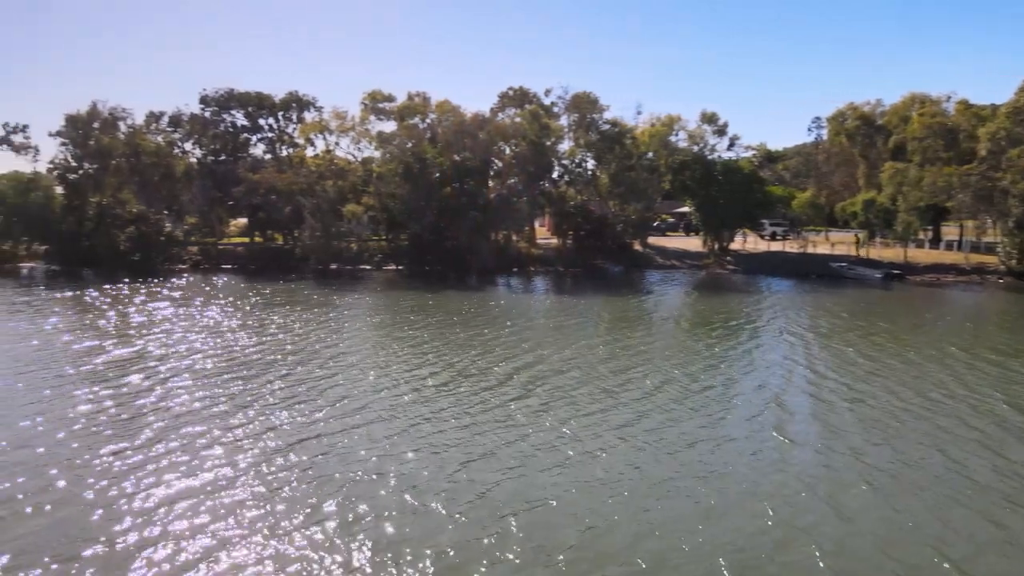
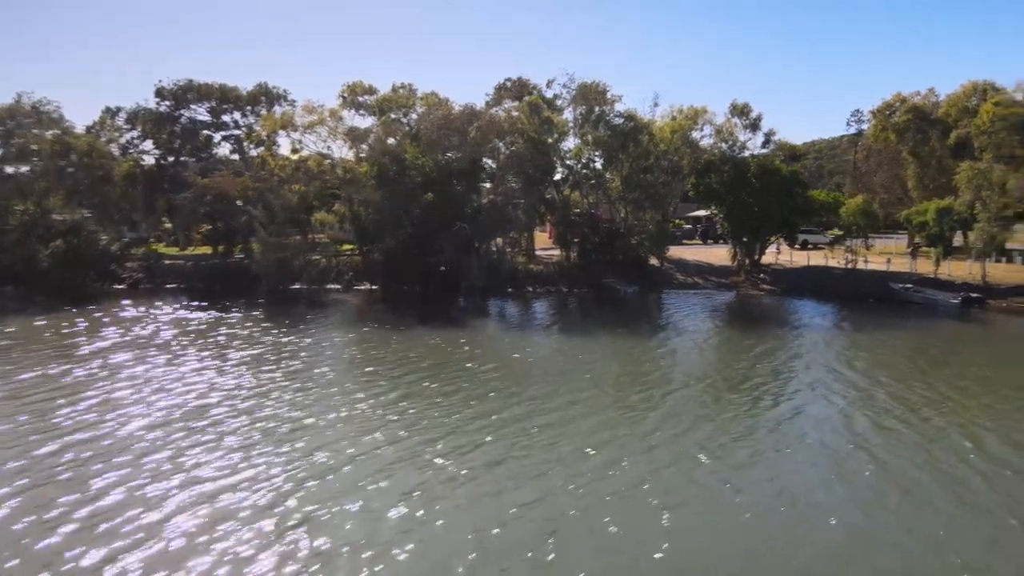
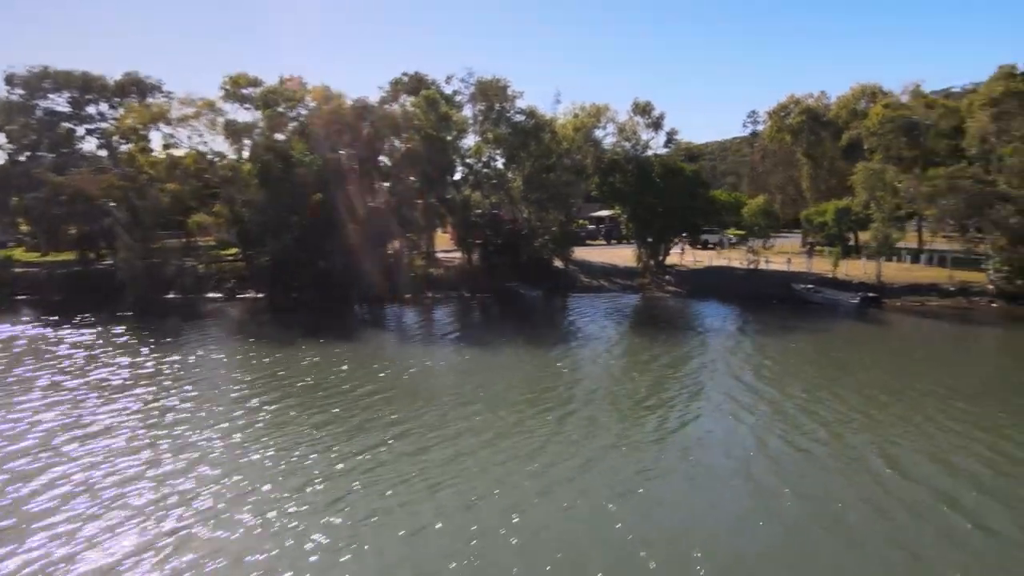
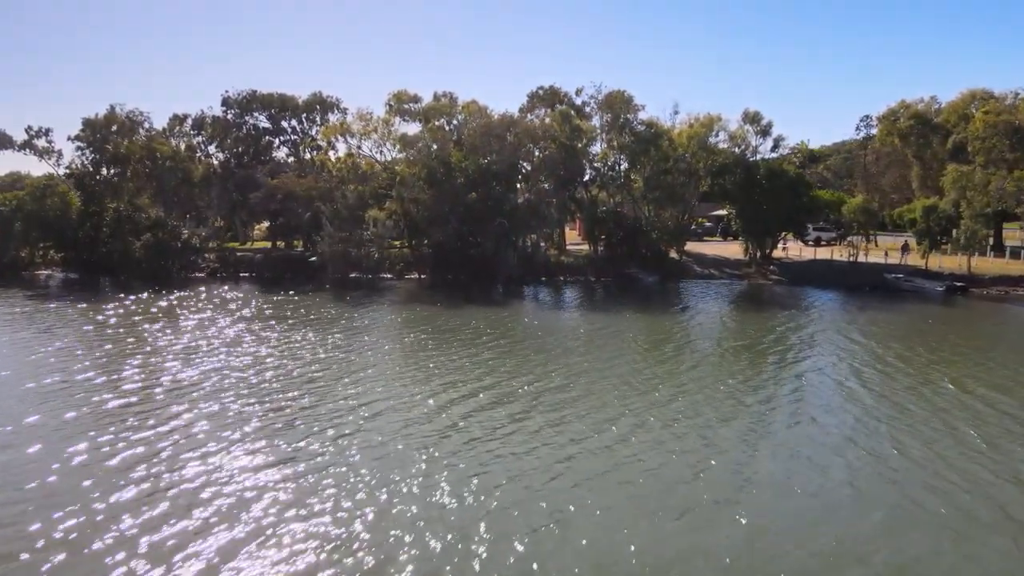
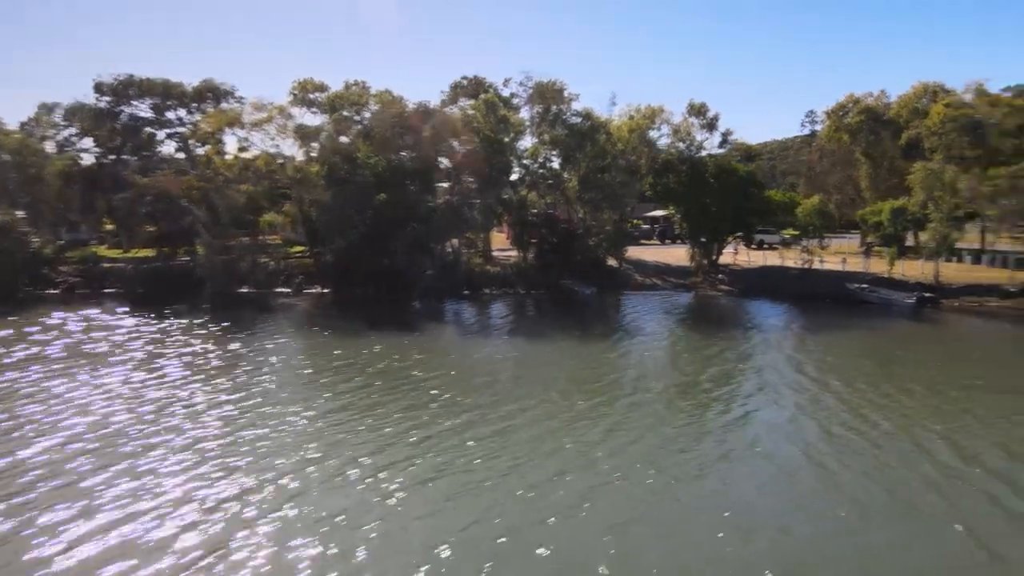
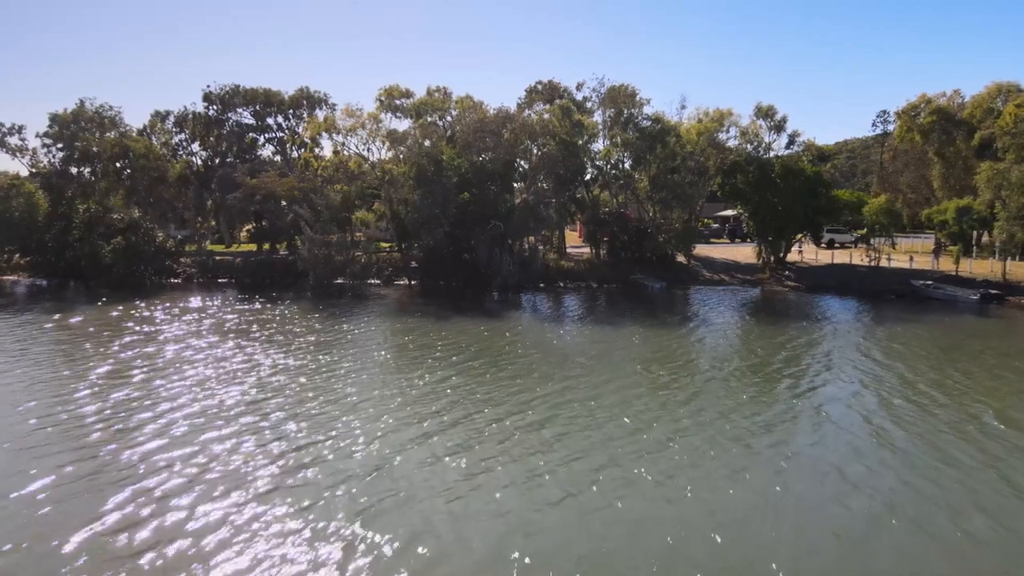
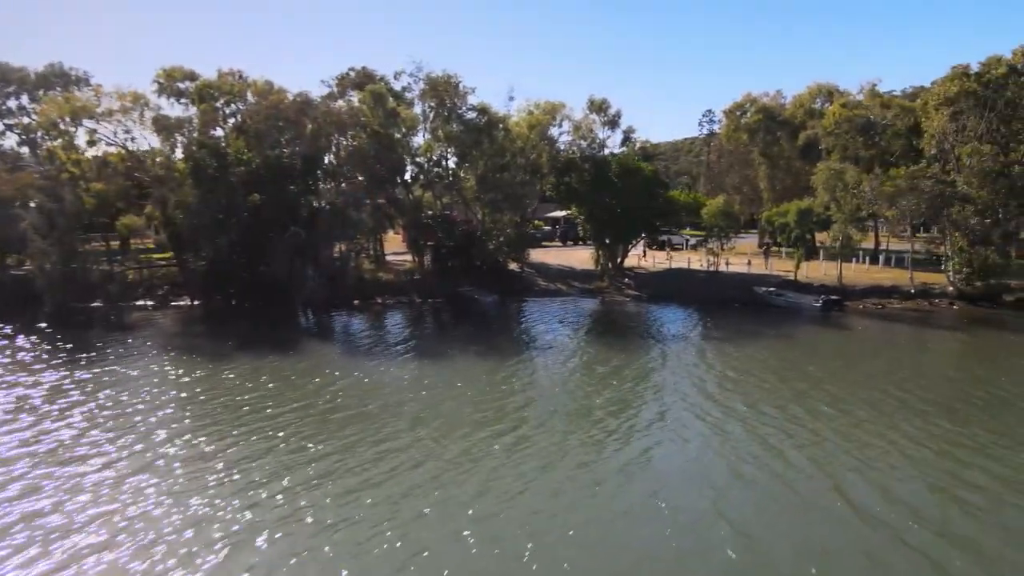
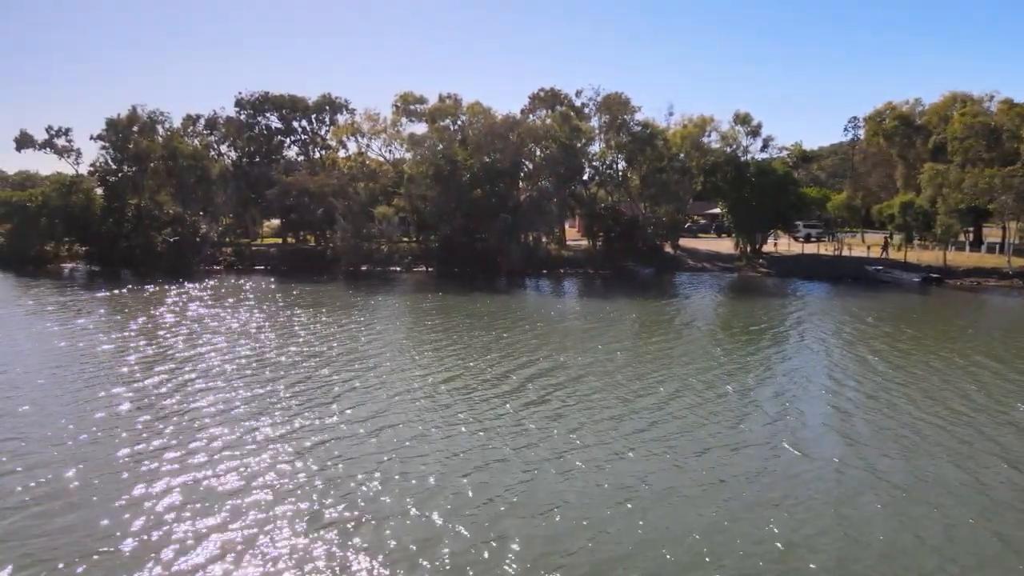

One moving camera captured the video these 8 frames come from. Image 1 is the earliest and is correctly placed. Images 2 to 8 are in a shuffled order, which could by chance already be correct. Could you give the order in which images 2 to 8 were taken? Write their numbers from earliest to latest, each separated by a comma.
8, 4, 6, 2, 5, 3, 7
